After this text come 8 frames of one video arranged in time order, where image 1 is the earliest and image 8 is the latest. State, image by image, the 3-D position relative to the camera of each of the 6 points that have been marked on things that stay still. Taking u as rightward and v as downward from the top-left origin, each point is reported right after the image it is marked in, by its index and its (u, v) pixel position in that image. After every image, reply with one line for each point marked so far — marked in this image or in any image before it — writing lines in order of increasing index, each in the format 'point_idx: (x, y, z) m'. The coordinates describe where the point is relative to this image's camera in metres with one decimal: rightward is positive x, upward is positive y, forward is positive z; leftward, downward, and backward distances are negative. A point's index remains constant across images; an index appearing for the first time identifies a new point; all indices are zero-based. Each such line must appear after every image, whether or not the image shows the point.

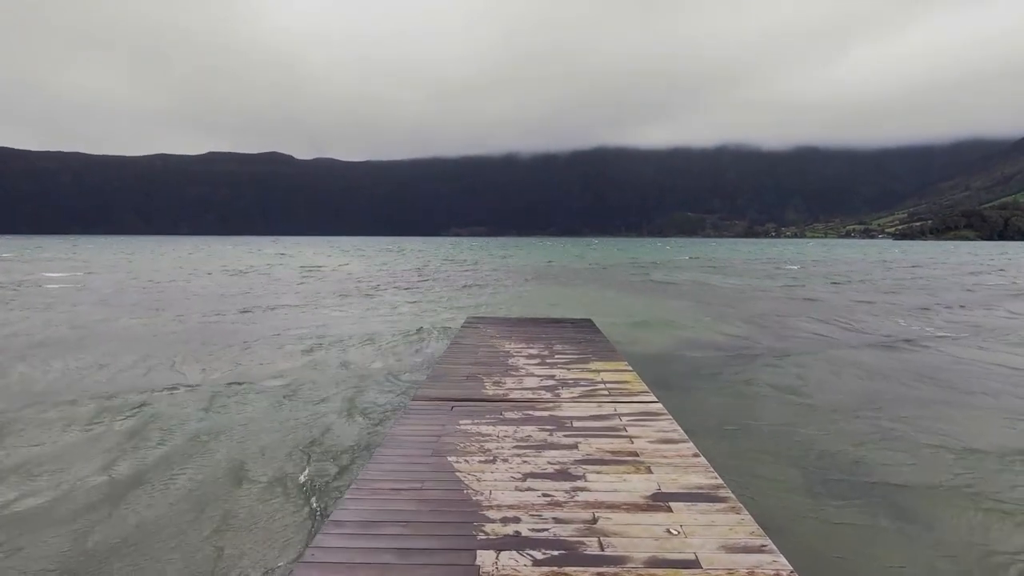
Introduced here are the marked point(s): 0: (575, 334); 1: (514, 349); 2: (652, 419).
0: (+1.5, -1.1, +12.9) m
1: (0.0, -1.3, +11.1) m
2: (+1.8, -1.7, +6.7) m
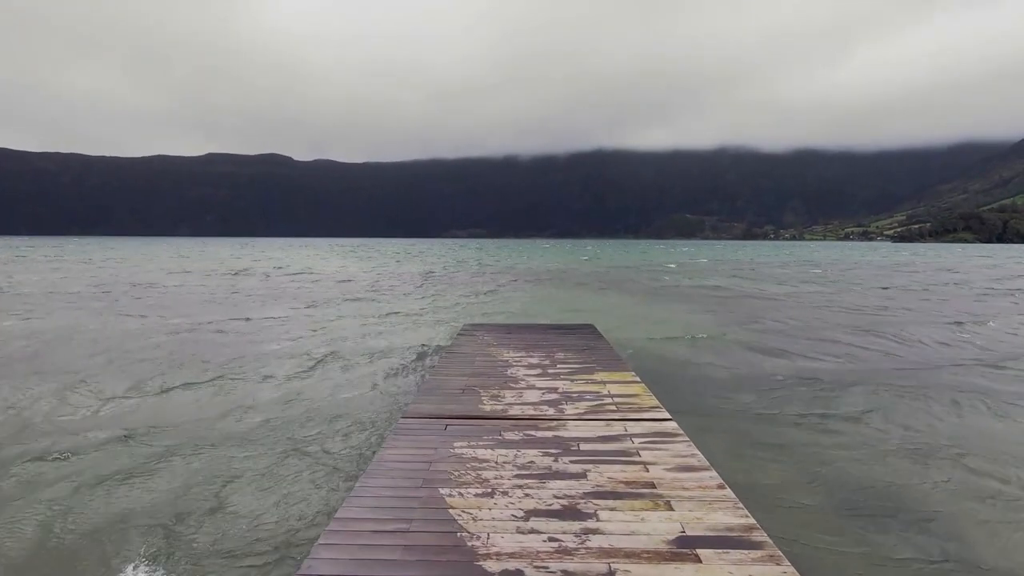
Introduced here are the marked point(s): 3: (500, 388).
0: (+1.5, -1.3, +12.2) m
1: (0.0, -1.4, +10.5) m
2: (+1.8, -1.8, +6.1) m
3: (-0.2, -1.6, +8.4) m
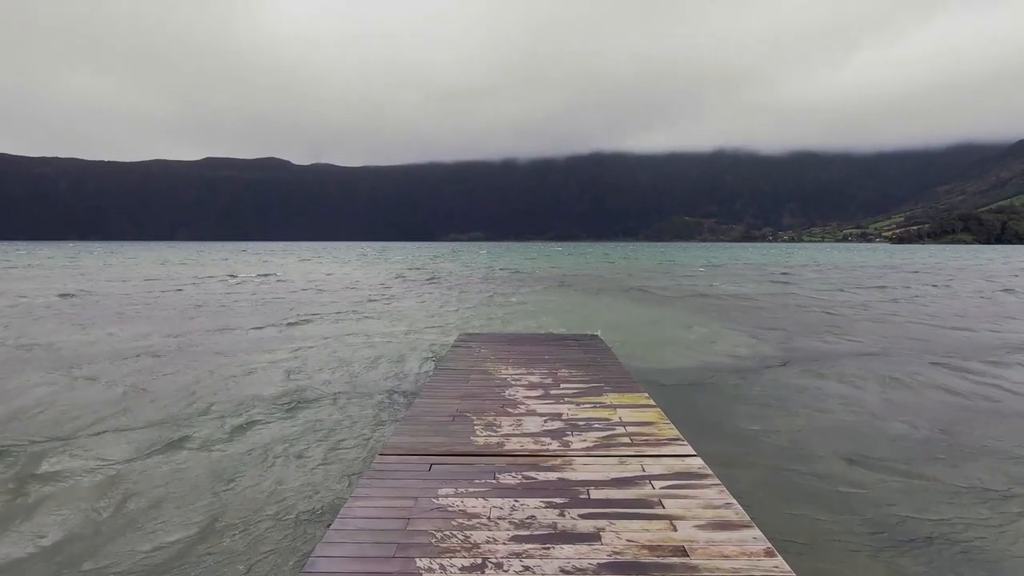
0: (+1.5, -1.4, +11.2) m
1: (0.0, -1.6, +9.5) m
2: (+1.8, -2.0, +5.1) m
3: (-0.2, -1.8, +7.4) m
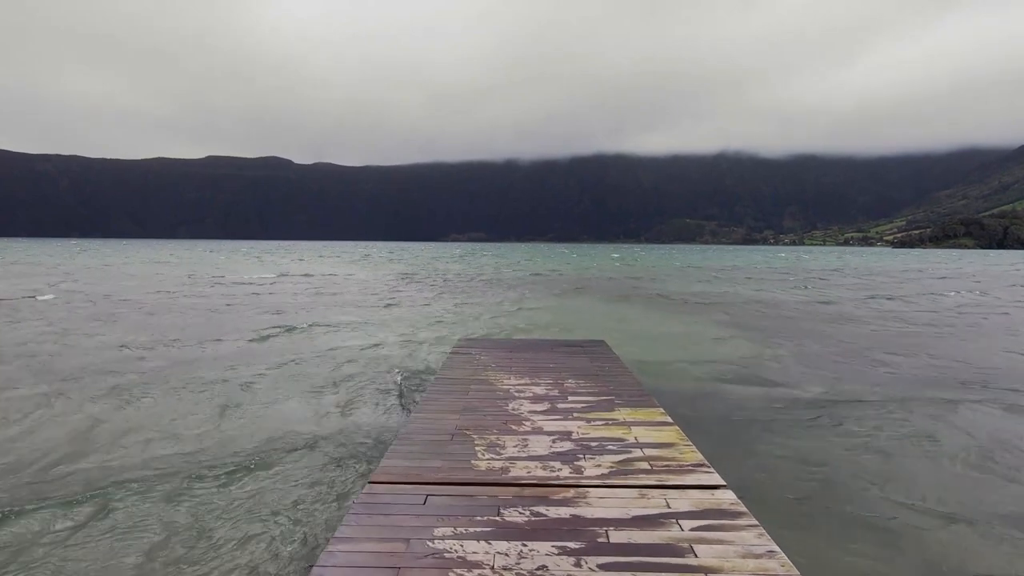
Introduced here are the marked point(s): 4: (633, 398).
0: (+1.5, -1.5, +10.5) m
1: (0.0, -1.7, +8.8) m
2: (+1.9, -2.0, +4.4) m
3: (-0.1, -1.9, +6.7) m
4: (+1.9, -1.7, +8.1) m
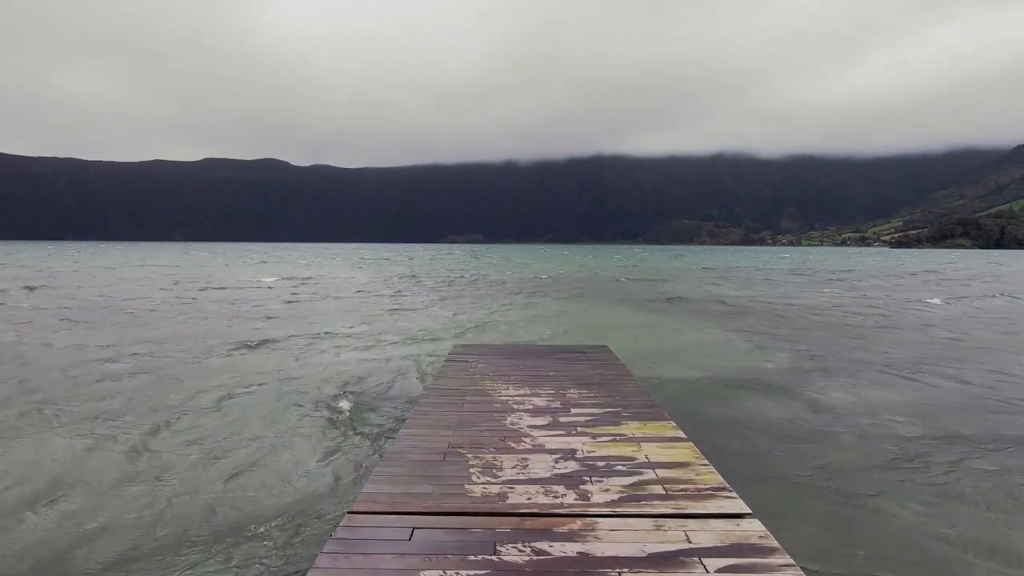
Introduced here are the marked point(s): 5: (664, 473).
0: (+1.5, -1.6, +9.9) m
1: (0.0, -1.7, +8.2) m
2: (+1.9, -2.1, +3.8) m
3: (-0.2, -1.9, +6.1) m
4: (+1.9, -1.8, +7.5) m
5: (+1.6, -2.0, +5.5) m
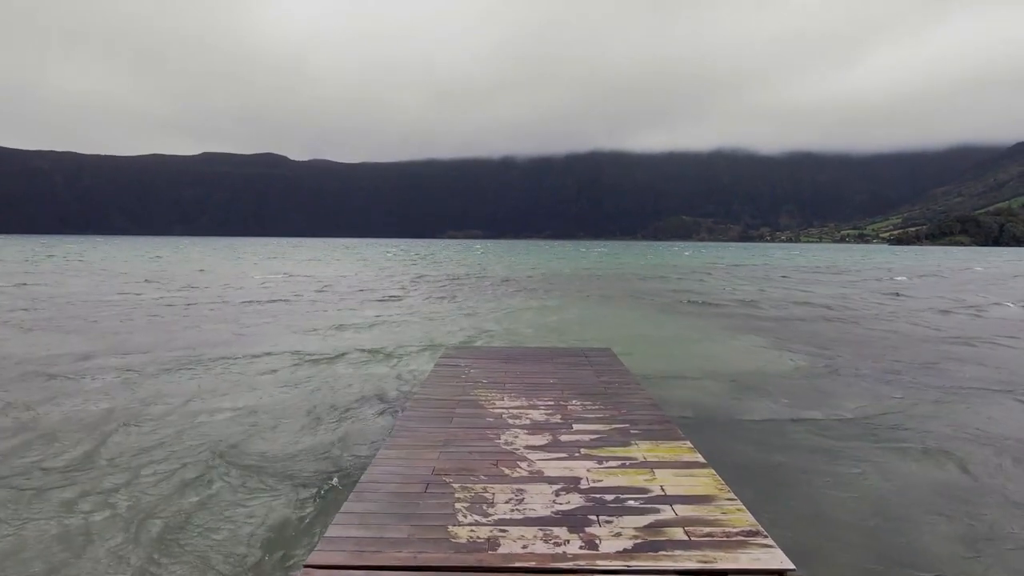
0: (+1.4, -1.6, +9.1) m
1: (-0.1, -1.7, +7.3) m
2: (+1.8, -2.1, +3.0) m
3: (-0.2, -2.0, +5.3) m
4: (+1.8, -1.8, +6.7) m
5: (+1.5, -2.0, +4.7) m
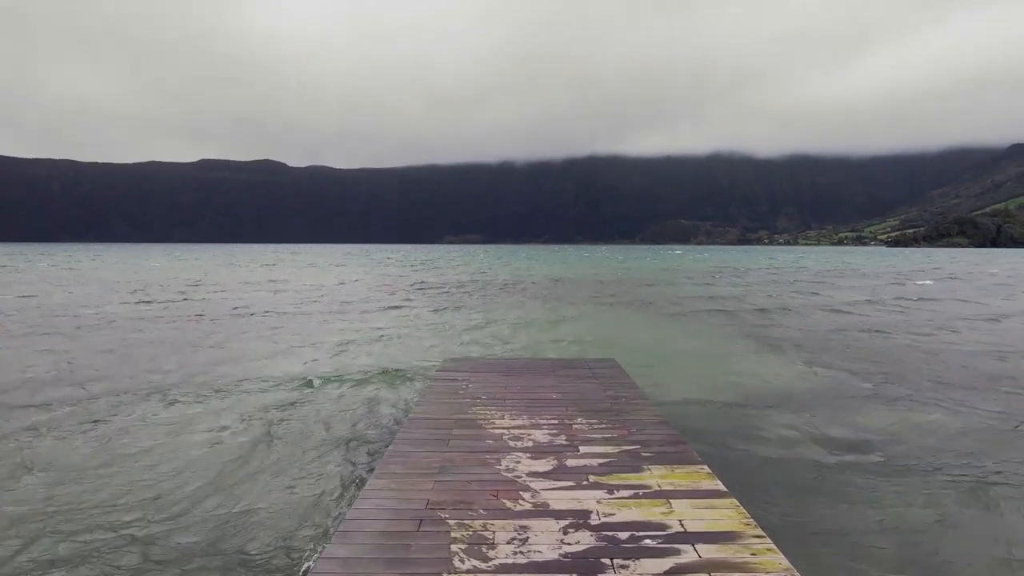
0: (+1.5, -1.7, +8.6) m
1: (0.0, -1.9, +6.8) m
2: (+1.8, -2.2, +2.5) m
3: (-0.2, -2.1, +4.7) m
4: (+1.8, -1.9, +6.2) m
5: (+1.6, -2.1, +4.1) m
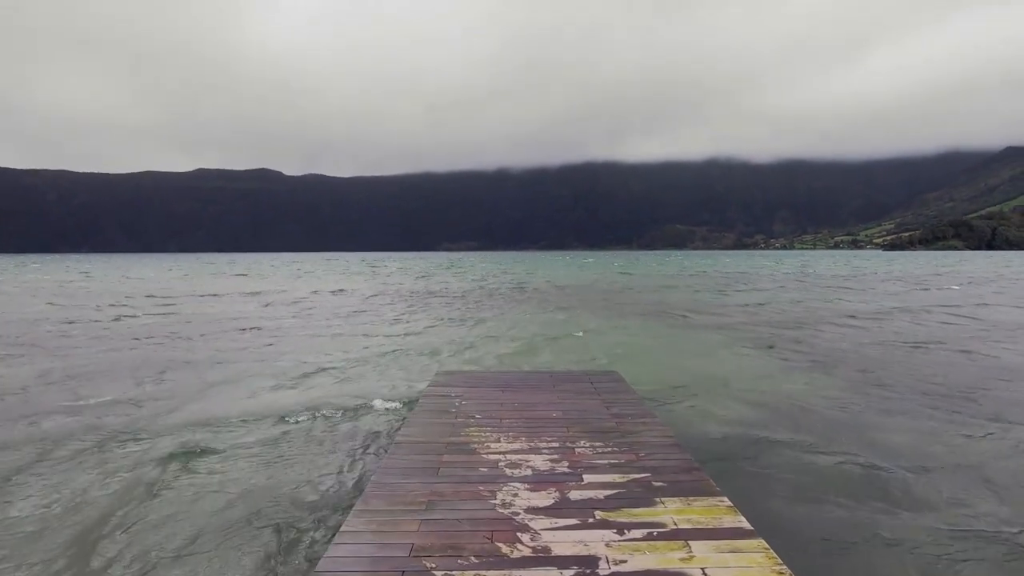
0: (+1.4, -1.9, +8.0) m
1: (-0.1, -2.0, +6.2) m
2: (+1.8, -2.3, +1.8) m
3: (-0.2, -2.2, +4.1) m
4: (+1.8, -2.0, +5.6) m
5: (+1.5, -2.2, +3.5) m
